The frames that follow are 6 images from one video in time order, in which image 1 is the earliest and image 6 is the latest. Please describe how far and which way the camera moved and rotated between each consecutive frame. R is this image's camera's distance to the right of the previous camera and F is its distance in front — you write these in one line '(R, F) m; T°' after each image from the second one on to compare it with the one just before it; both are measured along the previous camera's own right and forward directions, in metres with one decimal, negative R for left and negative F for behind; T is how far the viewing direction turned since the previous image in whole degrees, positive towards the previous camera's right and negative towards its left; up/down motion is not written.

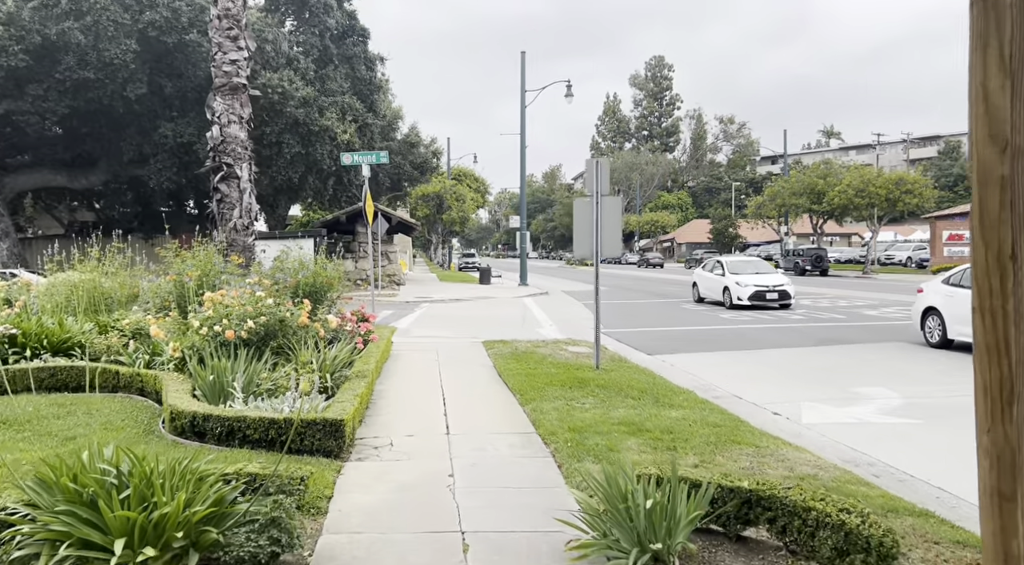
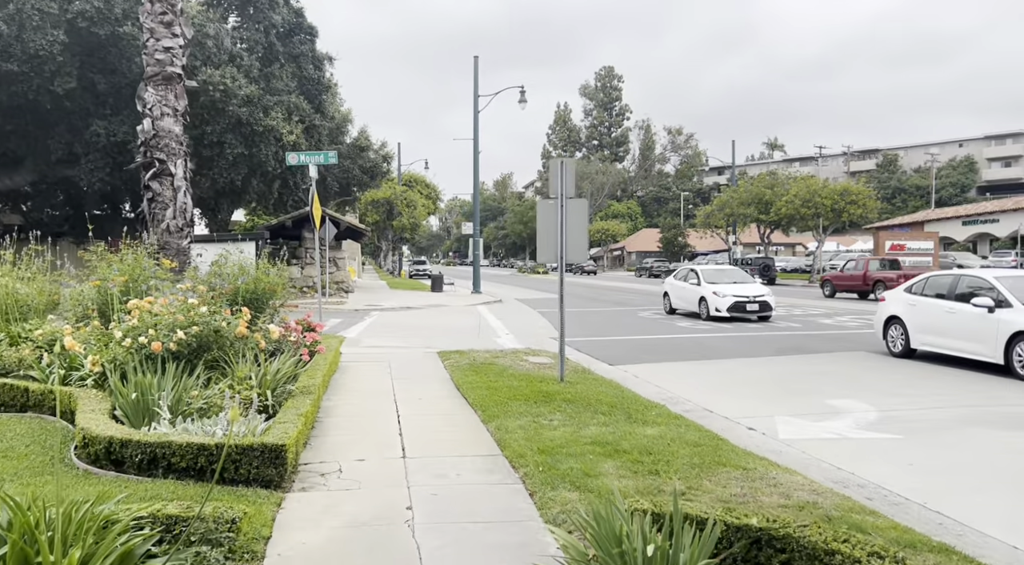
(-0.1, +0.6) m; +4°
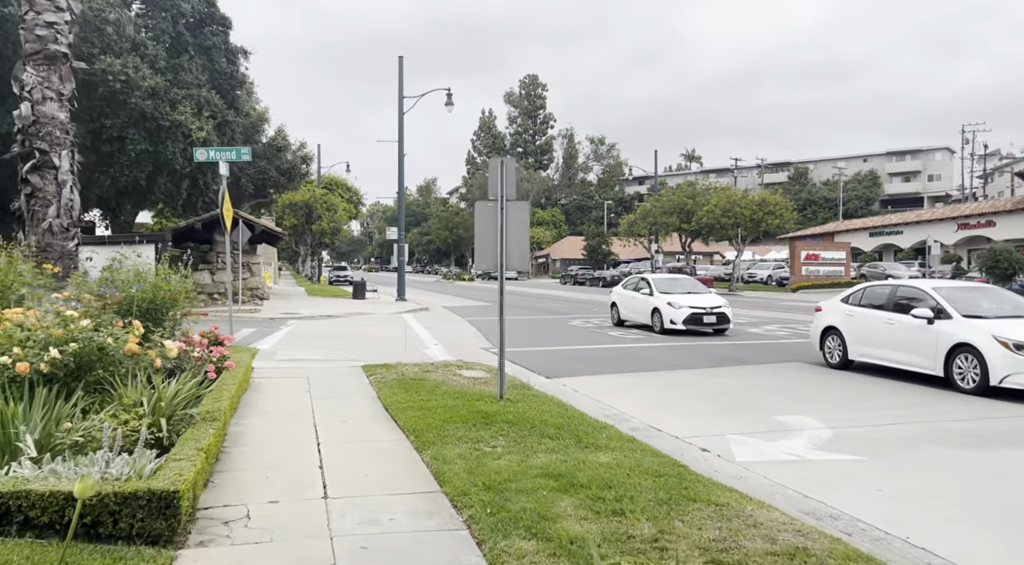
(-0.1, +0.7) m; +6°
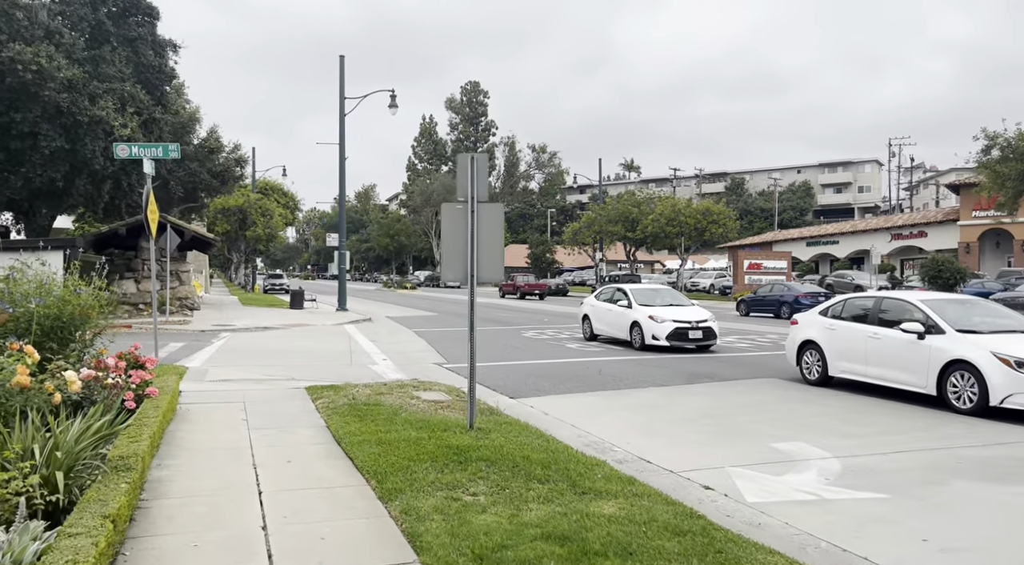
(-0.3, +1.0) m; +4°
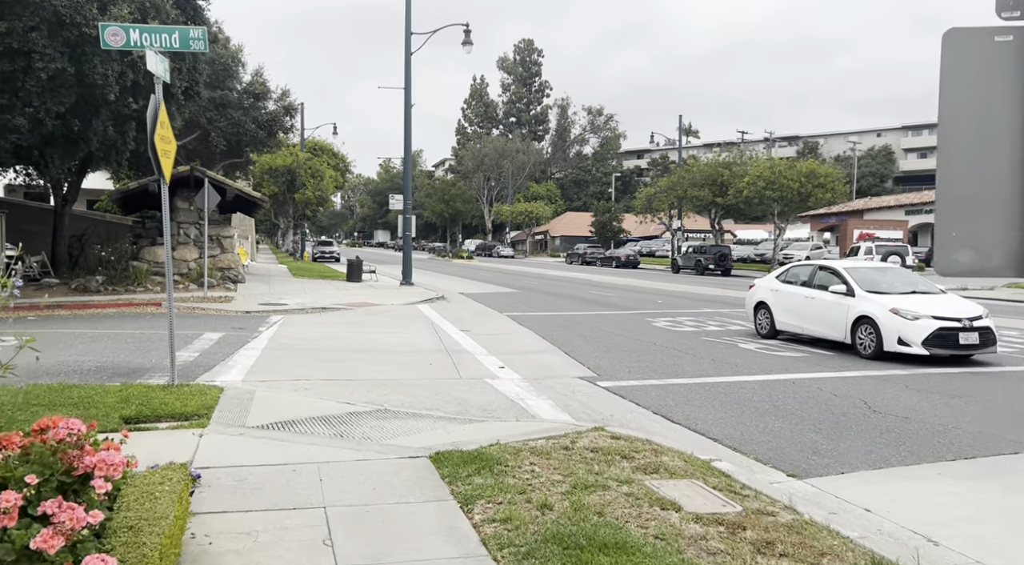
(-1.8, +4.9) m; -3°
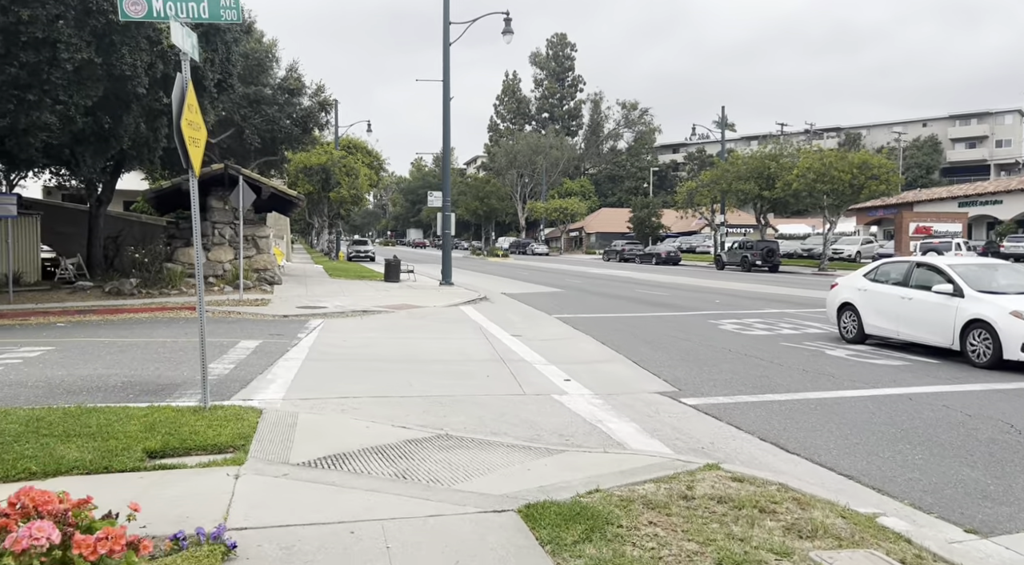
(-0.4, +1.2) m; -2°
